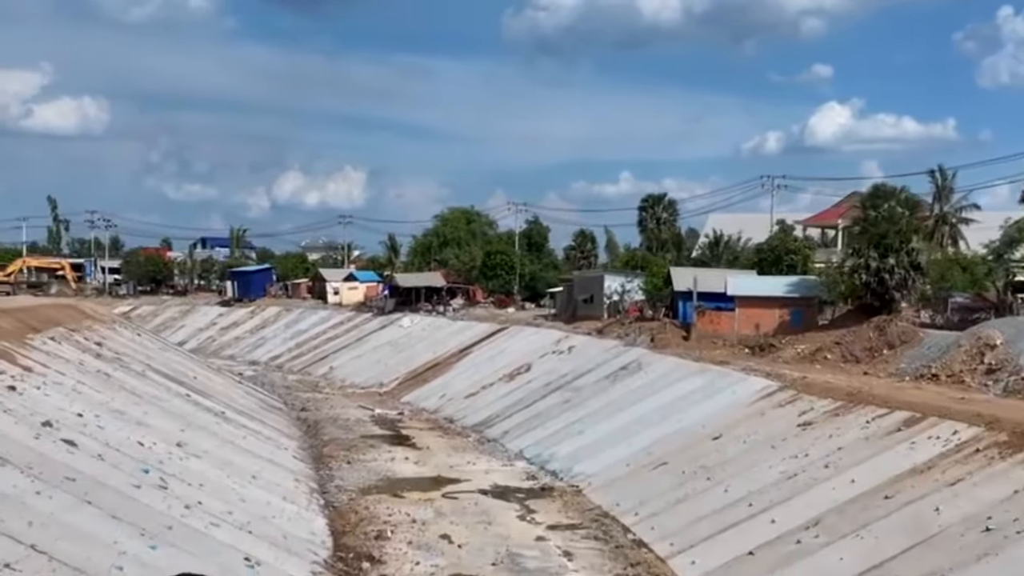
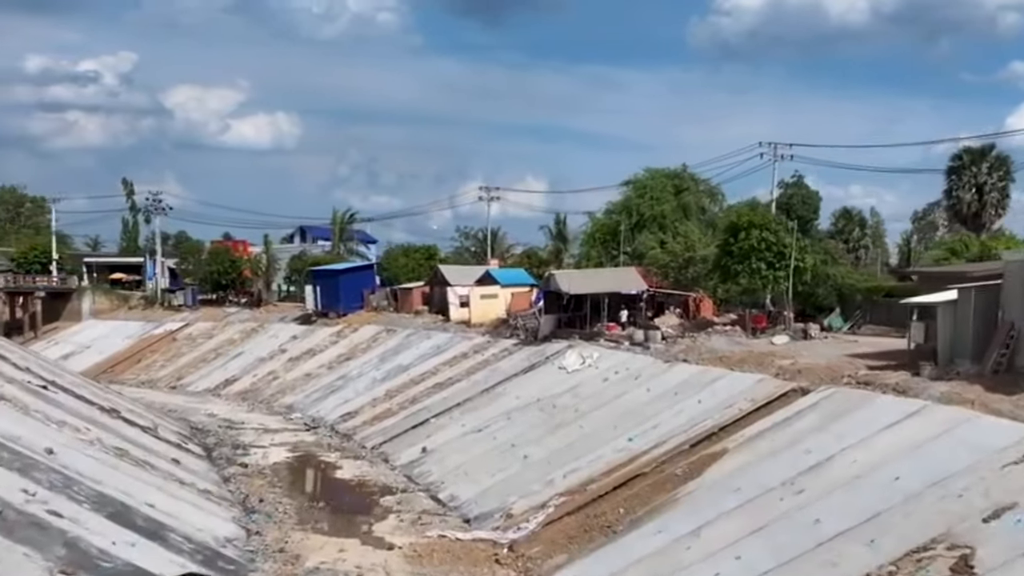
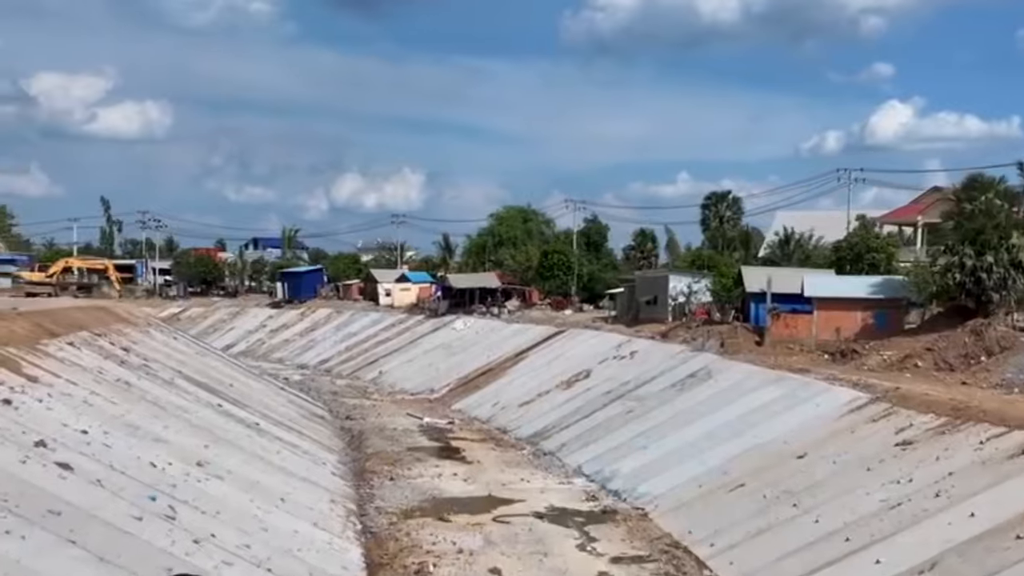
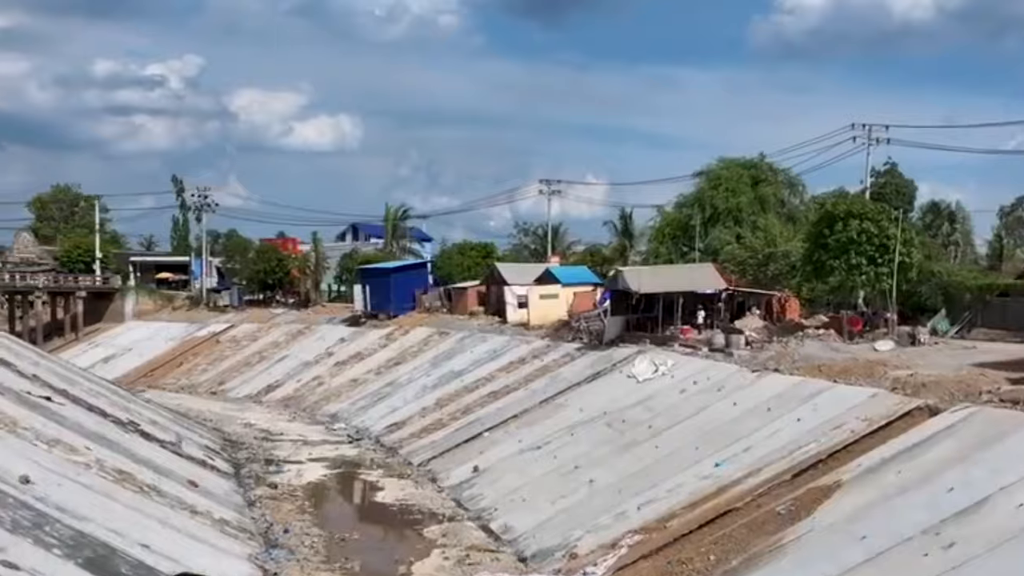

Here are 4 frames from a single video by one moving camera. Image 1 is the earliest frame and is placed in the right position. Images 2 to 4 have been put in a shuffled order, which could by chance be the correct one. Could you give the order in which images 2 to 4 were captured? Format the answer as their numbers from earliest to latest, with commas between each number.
3, 2, 4
